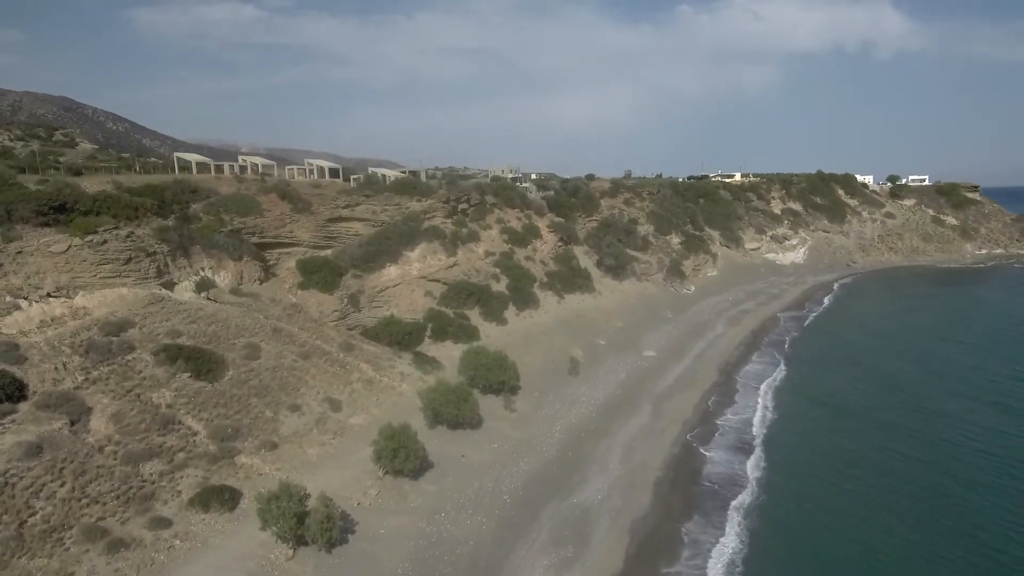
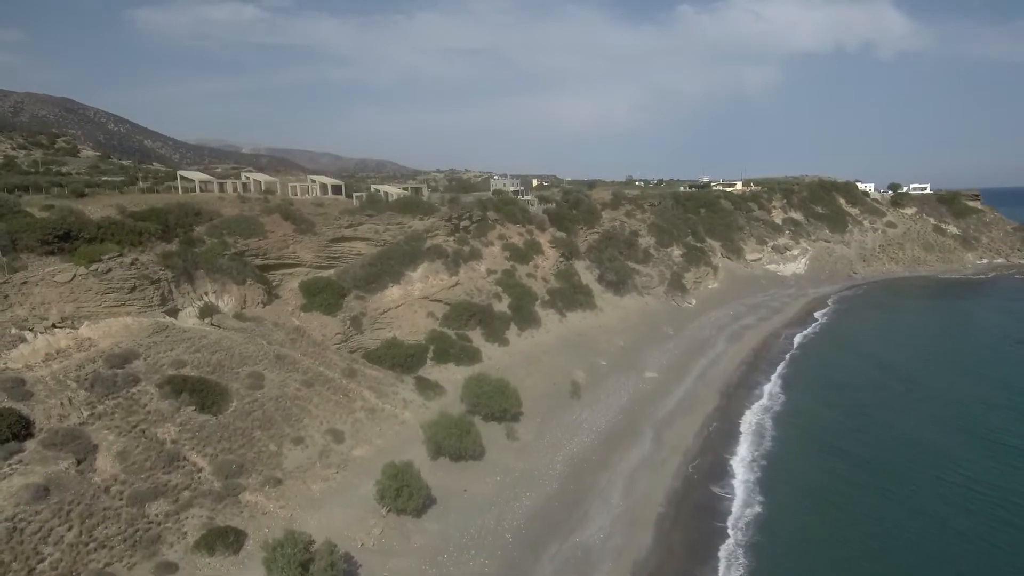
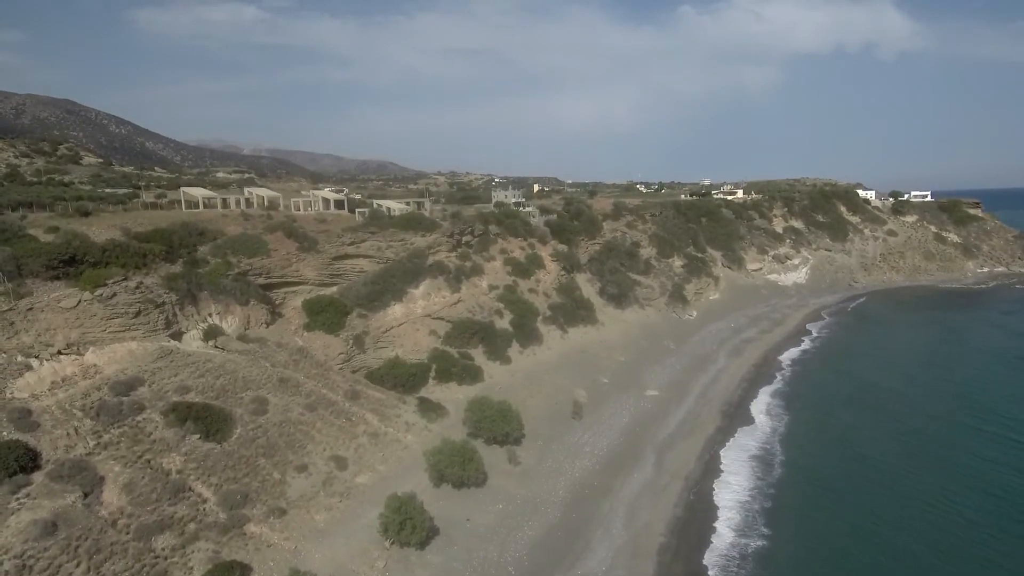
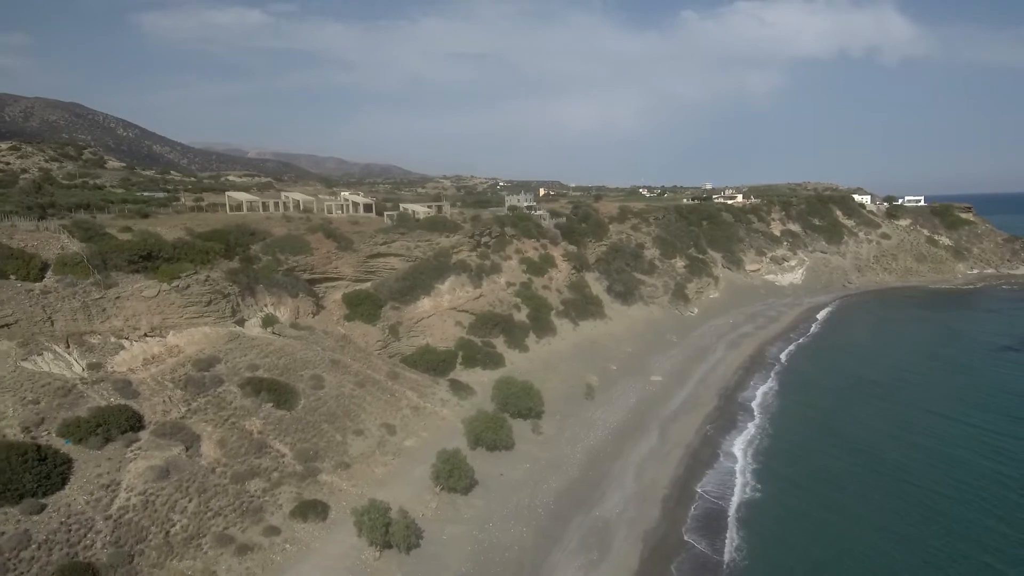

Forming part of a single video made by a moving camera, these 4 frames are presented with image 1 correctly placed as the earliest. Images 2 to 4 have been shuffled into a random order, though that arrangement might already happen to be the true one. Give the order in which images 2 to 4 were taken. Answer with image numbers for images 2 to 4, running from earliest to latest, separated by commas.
2, 3, 4
